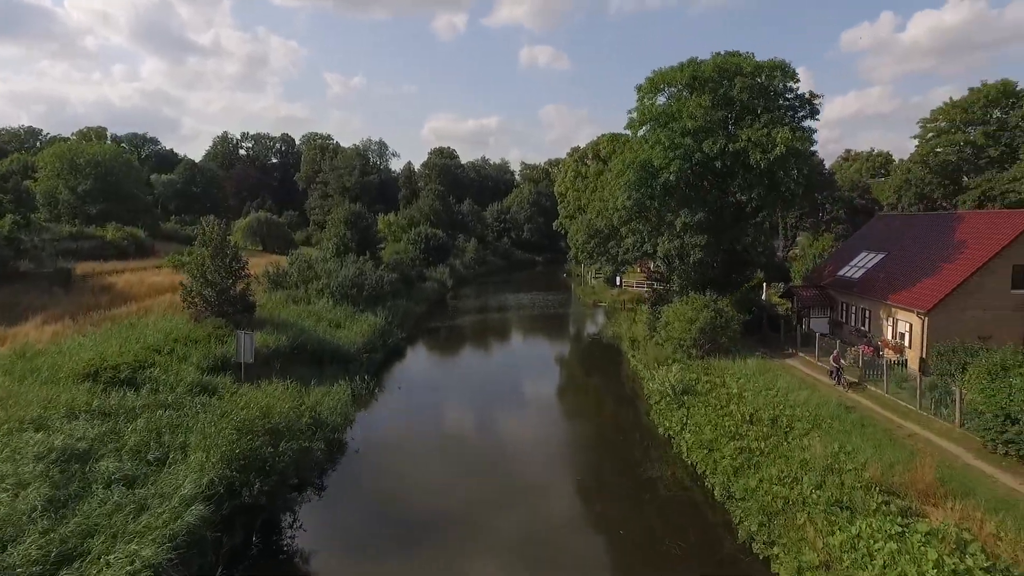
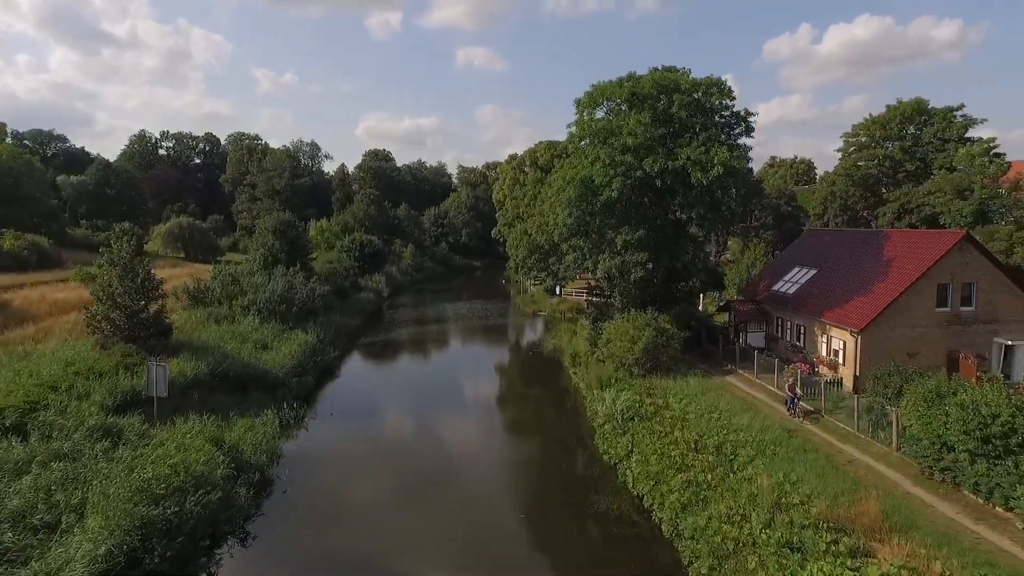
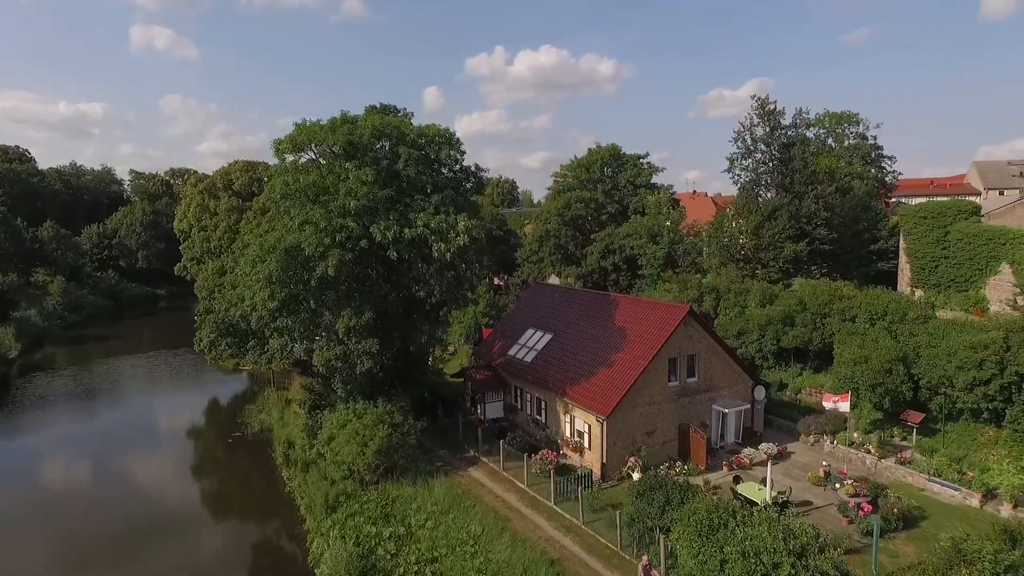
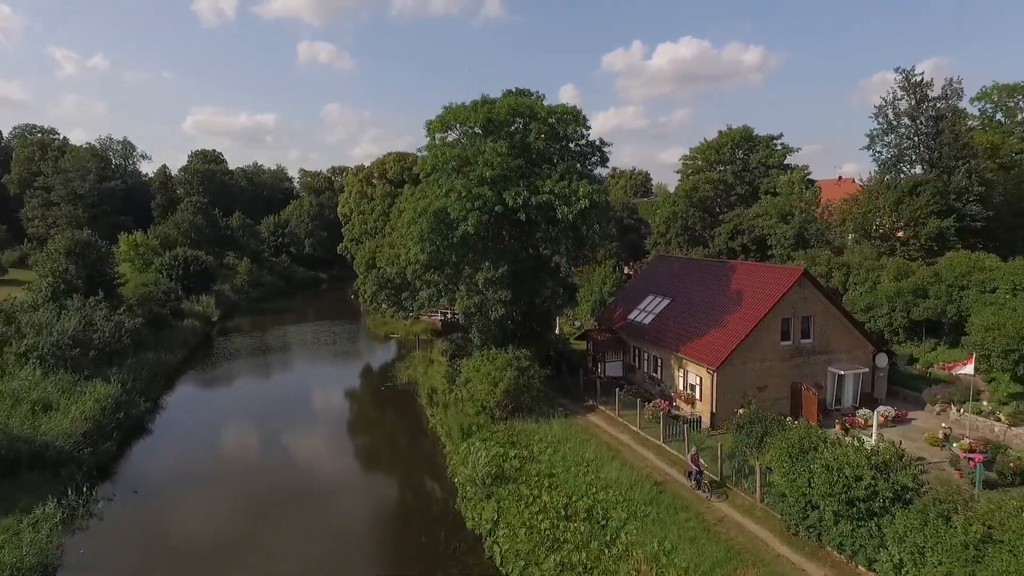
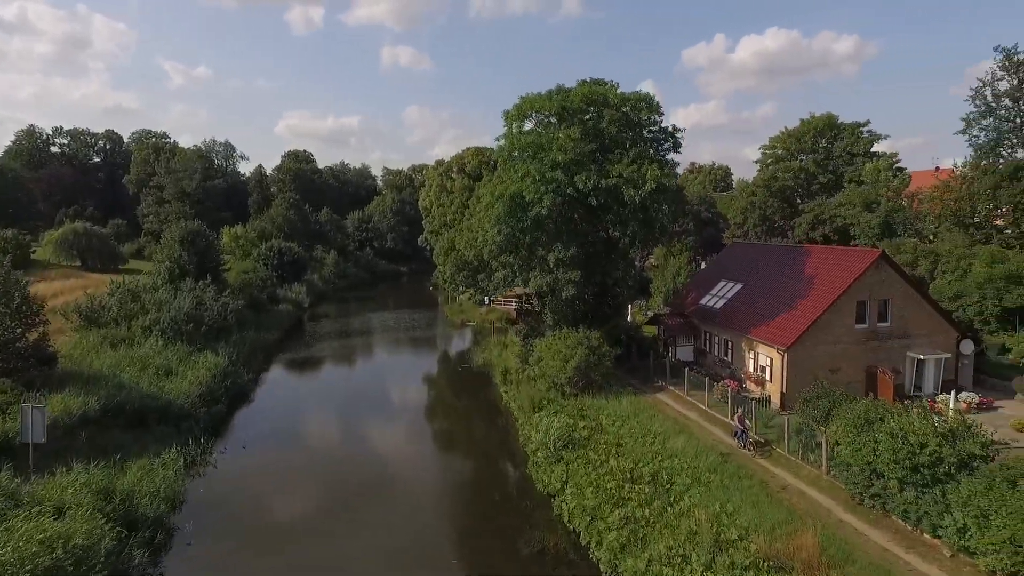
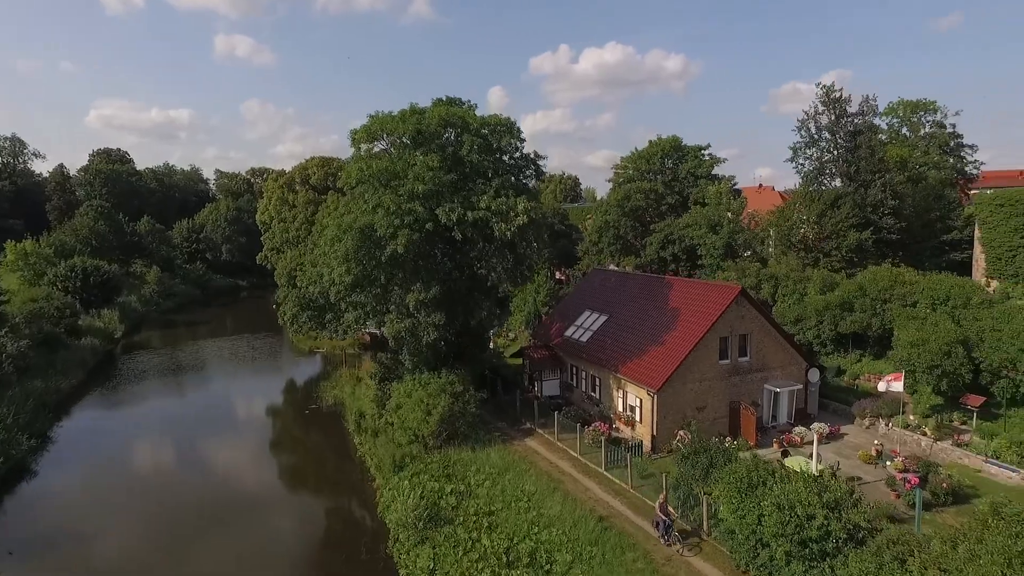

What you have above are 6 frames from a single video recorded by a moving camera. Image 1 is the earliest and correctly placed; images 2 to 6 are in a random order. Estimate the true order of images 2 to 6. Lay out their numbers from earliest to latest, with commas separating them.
2, 5, 4, 6, 3
